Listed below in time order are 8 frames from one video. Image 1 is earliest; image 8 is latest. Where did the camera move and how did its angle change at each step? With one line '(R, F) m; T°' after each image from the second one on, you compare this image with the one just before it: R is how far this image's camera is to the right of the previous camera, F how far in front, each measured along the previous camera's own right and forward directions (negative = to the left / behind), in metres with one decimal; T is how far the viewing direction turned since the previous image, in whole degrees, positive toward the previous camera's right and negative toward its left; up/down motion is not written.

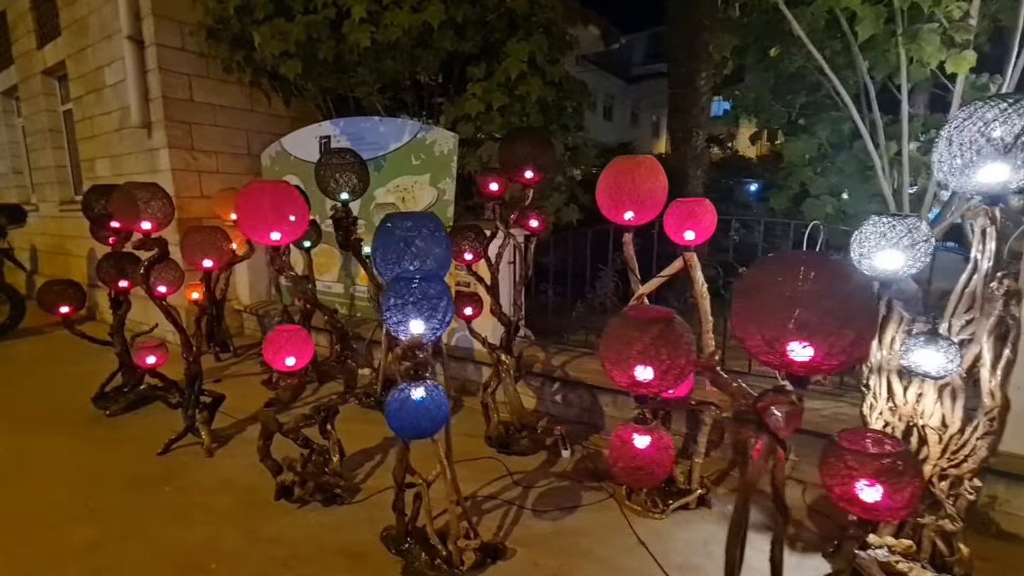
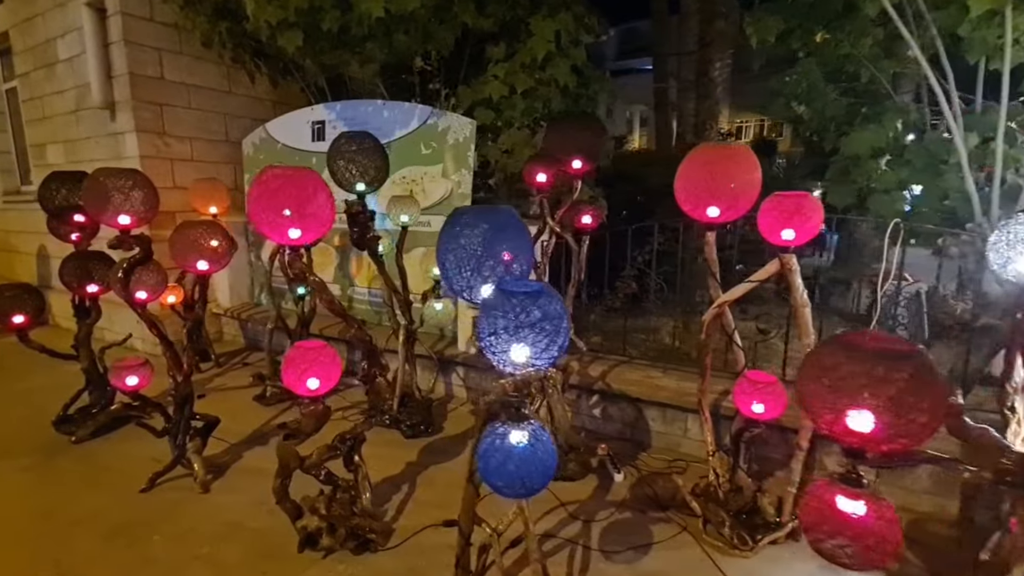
(-0.5, +0.4) m; +4°
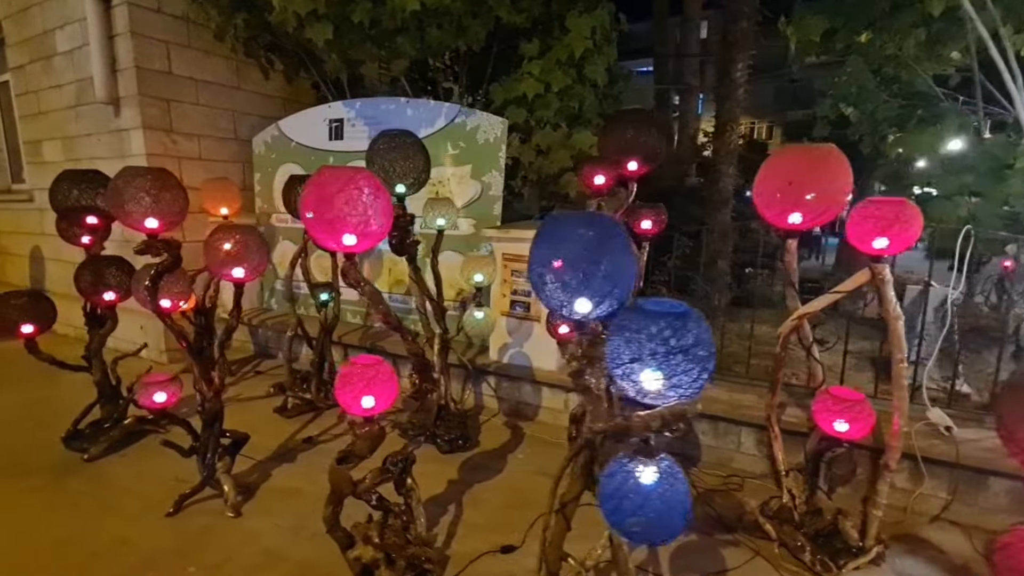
(-0.4, +0.2) m; +1°
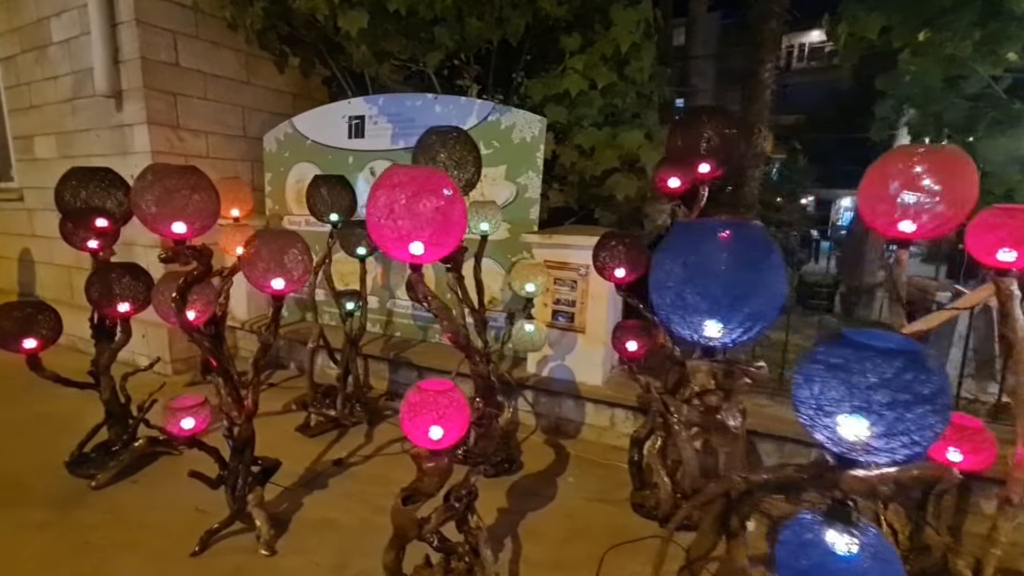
(-0.4, +0.2) m; +1°
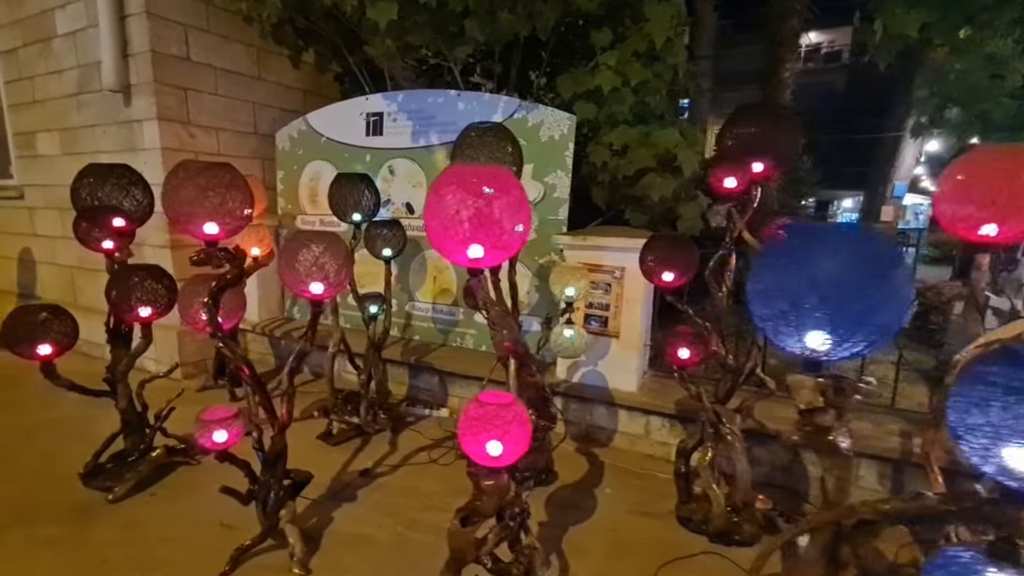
(-0.3, +0.1) m; +1°
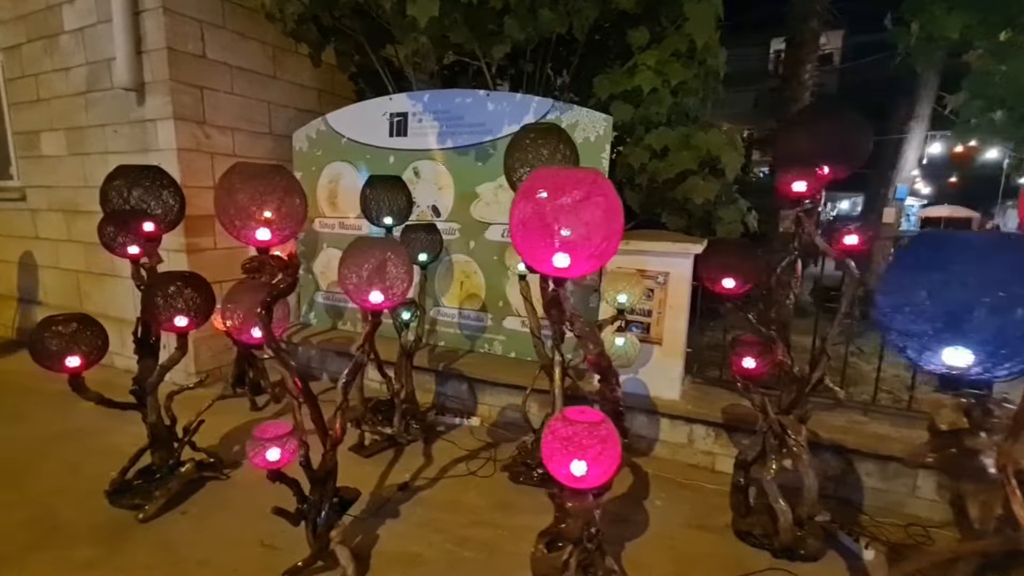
(-0.3, +0.1) m; +1°
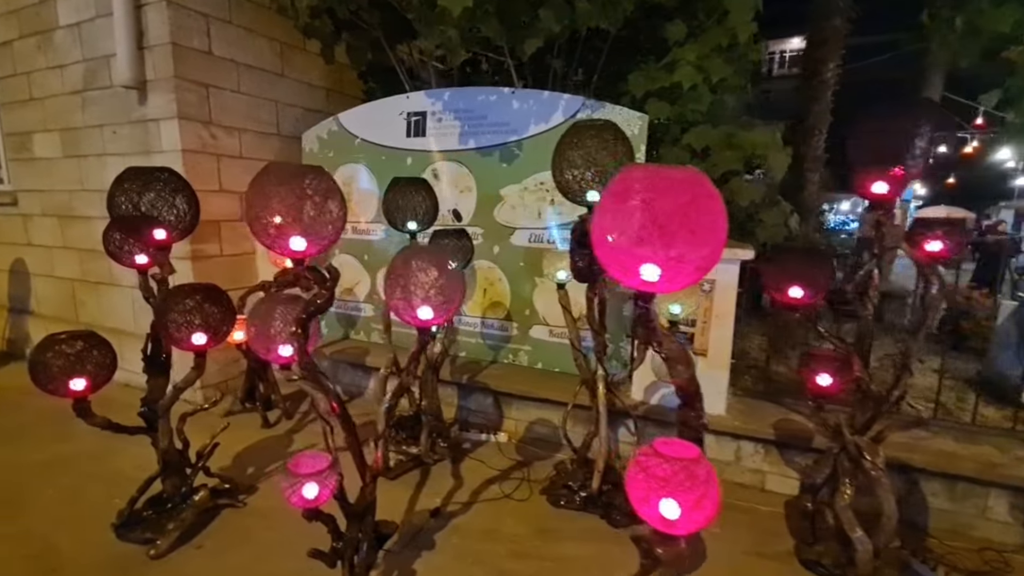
(-0.3, +0.2) m; +1°
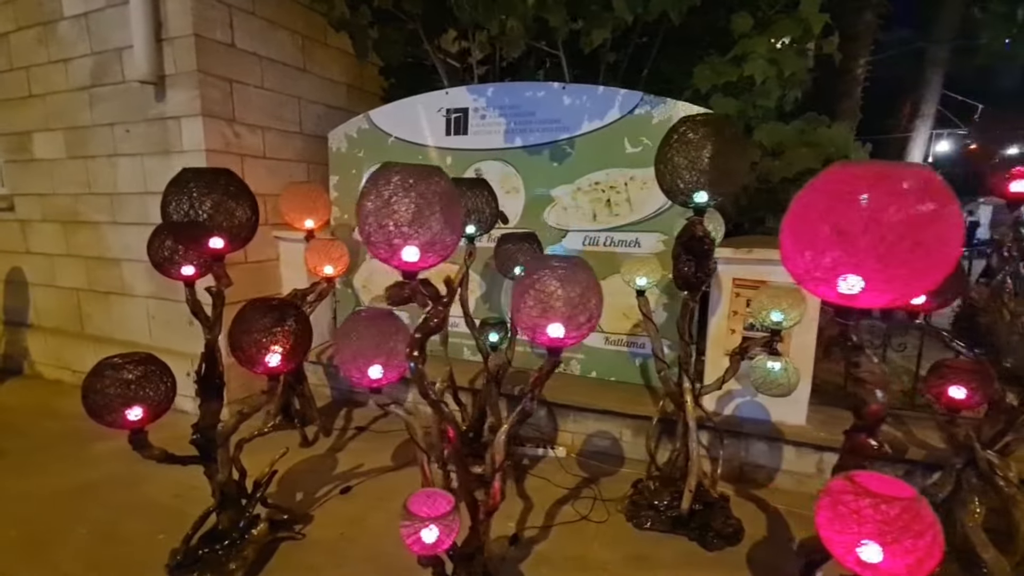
(-0.5, +0.2) m; +2°
